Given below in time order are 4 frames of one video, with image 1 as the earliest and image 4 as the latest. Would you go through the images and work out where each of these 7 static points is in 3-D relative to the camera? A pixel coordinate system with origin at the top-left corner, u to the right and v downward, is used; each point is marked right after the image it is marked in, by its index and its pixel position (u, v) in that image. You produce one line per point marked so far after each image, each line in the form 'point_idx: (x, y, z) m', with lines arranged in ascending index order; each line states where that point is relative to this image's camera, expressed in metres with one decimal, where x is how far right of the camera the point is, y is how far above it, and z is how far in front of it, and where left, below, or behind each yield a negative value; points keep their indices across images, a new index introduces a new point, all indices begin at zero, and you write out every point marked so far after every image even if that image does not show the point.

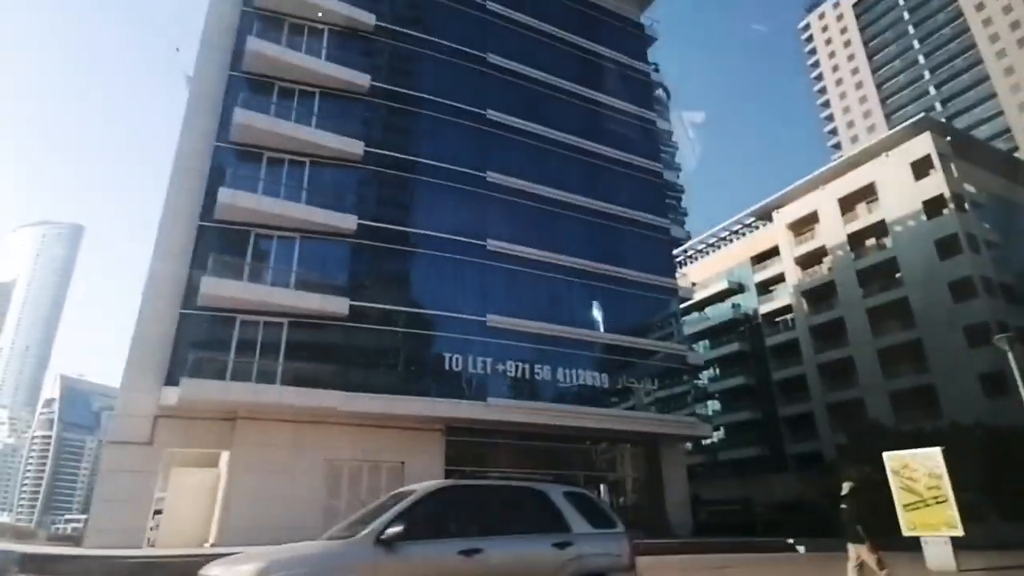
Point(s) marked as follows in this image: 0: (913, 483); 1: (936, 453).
0: (+9.1, -4.4, +13.4) m
1: (+9.4, -3.7, +13.1) m
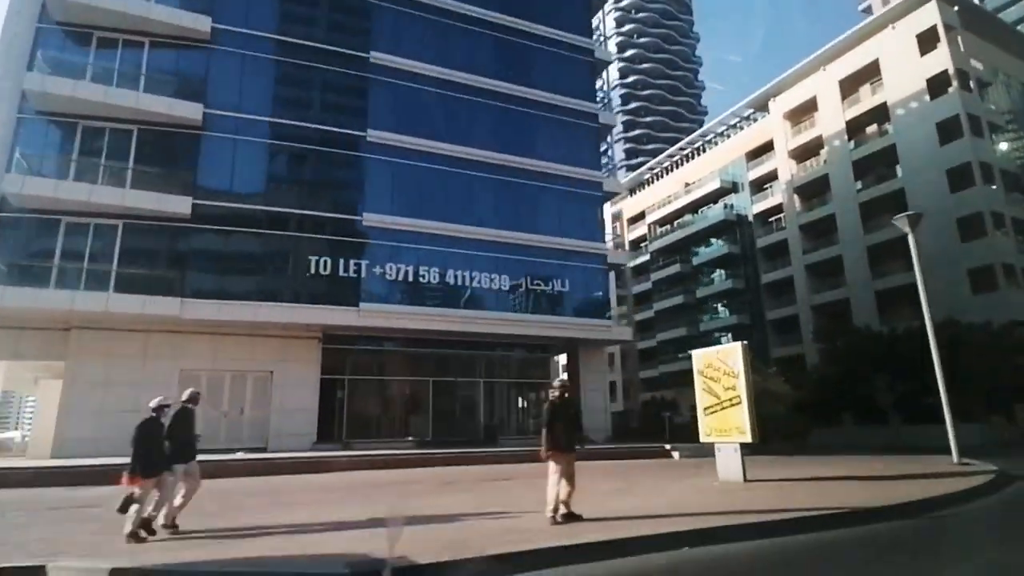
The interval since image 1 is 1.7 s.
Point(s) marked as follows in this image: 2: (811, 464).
0: (+3.8, -1.8, +11.1) m
1: (+4.1, -1.1, +10.8) m
2: (+8.7, -5.0, +17.0) m
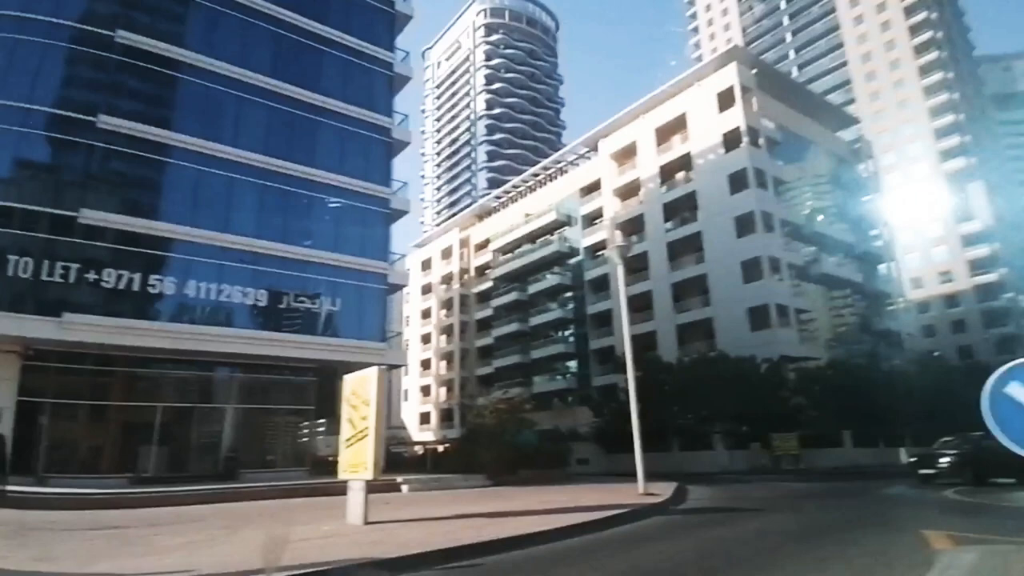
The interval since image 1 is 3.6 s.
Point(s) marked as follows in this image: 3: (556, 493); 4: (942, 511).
0: (-2.7, -2.1, +10.1) m
1: (-2.3, -1.4, +9.8) m
2: (+0.7, -5.8, +16.7) m
3: (+1.0, -5.3, +15.0) m
4: (+8.3, -4.3, +11.5) m
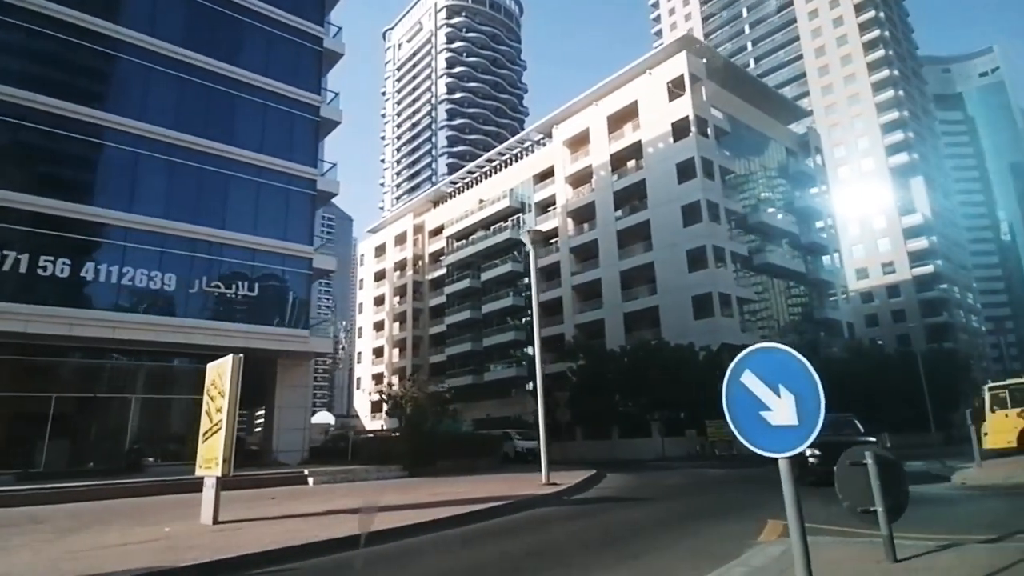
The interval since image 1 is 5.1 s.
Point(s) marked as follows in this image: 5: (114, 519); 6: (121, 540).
0: (-4.8, -1.9, +9.4) m
1: (-4.4, -1.1, +9.1) m
2: (-1.9, -5.4, +16.3) m
3: (-1.4, -4.9, +14.6) m
4: (+6.1, -4.1, +11.5) m
5: (-6.8, -3.9, +9.9) m
6: (-5.1, -3.4, +7.9) m
